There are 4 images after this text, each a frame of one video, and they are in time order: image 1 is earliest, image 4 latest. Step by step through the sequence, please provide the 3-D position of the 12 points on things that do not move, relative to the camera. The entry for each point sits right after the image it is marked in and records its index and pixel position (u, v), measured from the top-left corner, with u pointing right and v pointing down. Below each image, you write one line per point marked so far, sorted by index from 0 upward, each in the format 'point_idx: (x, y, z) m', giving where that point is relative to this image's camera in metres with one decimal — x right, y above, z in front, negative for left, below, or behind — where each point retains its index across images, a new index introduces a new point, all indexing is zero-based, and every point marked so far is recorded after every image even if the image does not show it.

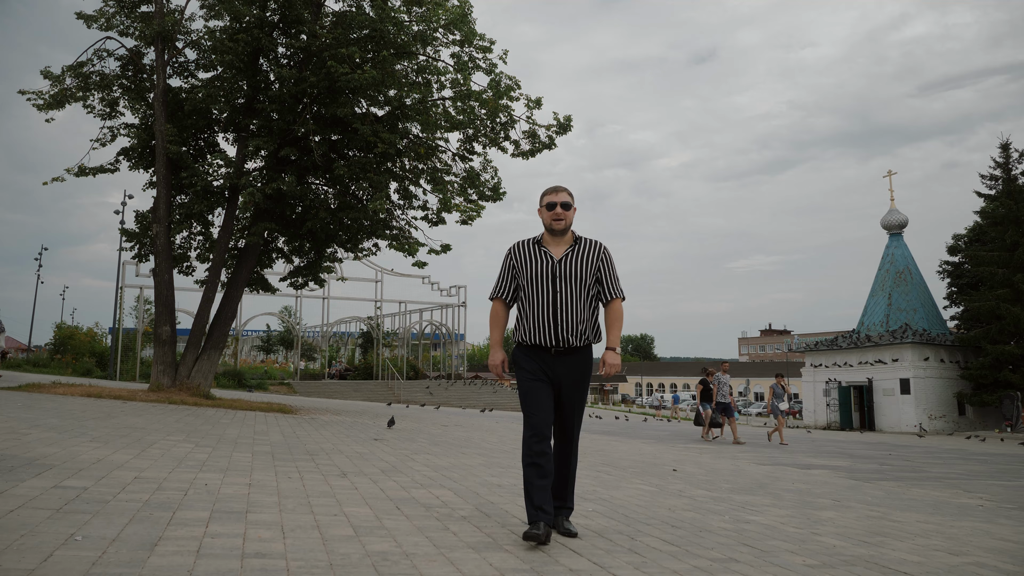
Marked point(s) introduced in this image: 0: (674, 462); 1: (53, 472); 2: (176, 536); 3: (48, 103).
0: (+2.3, -2.4, +9.7) m
1: (-2.9, -1.2, +4.5) m
2: (-1.5, -1.1, +3.2) m
3: (-11.5, +4.6, +17.4) m
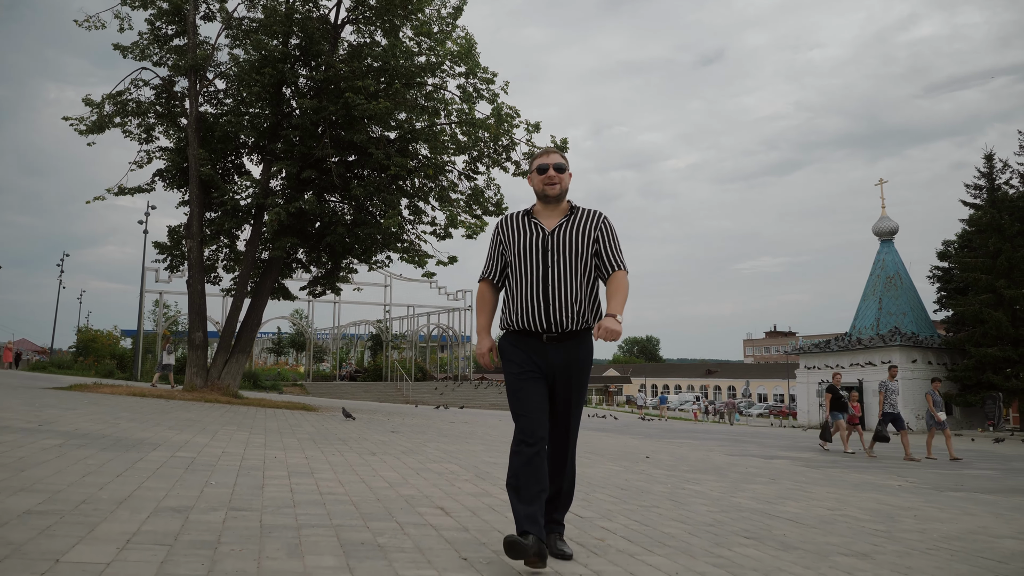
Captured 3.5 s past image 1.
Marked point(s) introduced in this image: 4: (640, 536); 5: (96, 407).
0: (+2.2, -2.6, +11.2) m
1: (-3.0, -1.4, +6.0) m
2: (-1.6, -1.3, +4.7) m
3: (-11.5, +4.3, +19.1) m
4: (+0.7, -1.4, +4.0) m
5: (-6.2, -1.8, +10.4) m
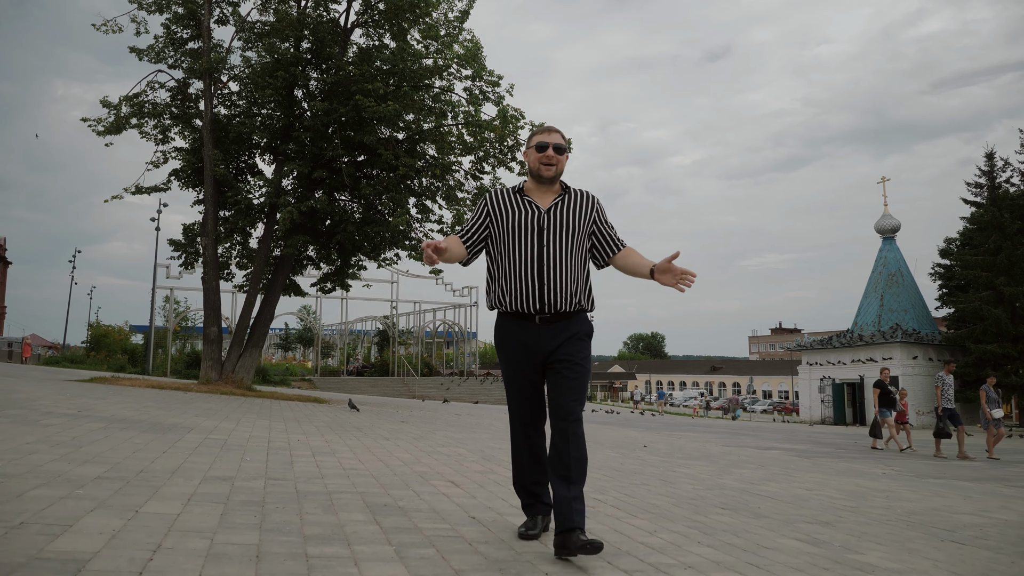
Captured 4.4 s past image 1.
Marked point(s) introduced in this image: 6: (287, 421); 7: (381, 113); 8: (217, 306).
0: (+2.3, -2.6, +11.7) m
1: (-2.9, -1.3, +6.6) m
2: (-1.6, -1.3, +5.3) m
3: (-11.3, +4.4, +19.6) m
4: (+0.7, -1.4, +4.5) m
5: (-6.1, -1.7, +11.0) m
6: (-2.9, -1.7, +8.9) m
7: (-3.3, +4.4, +17.5) m
8: (-7.9, -0.5, +18.8) m
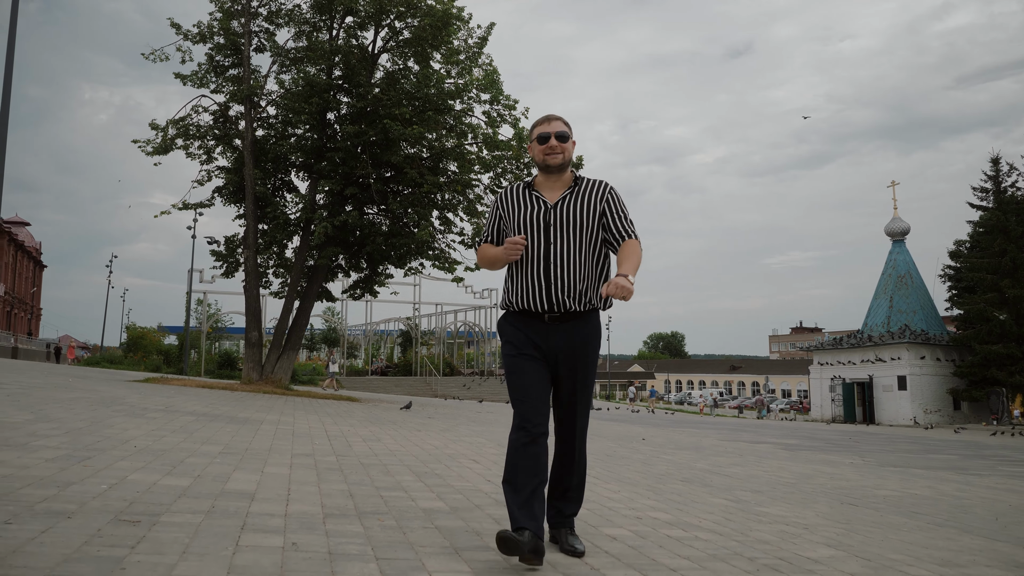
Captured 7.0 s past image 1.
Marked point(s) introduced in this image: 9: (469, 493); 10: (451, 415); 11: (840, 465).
0: (+2.6, -2.7, +13.1) m
1: (-2.8, -1.6, +8.1) m
2: (-1.5, -1.5, +6.8) m
3: (-10.8, +4.2, +21.4) m
4: (+0.8, -1.6, +6.0) m
5: (-5.8, -1.9, +12.6) m
6: (-2.7, -1.9, +10.4) m
7: (-2.9, +4.2, +19.0) m
8: (-7.4, -0.7, +20.5) m
9: (-0.3, -1.3, +4.5) m
10: (-1.3, -2.8, +15.7) m
11: (+4.5, -2.5, +9.8) m
